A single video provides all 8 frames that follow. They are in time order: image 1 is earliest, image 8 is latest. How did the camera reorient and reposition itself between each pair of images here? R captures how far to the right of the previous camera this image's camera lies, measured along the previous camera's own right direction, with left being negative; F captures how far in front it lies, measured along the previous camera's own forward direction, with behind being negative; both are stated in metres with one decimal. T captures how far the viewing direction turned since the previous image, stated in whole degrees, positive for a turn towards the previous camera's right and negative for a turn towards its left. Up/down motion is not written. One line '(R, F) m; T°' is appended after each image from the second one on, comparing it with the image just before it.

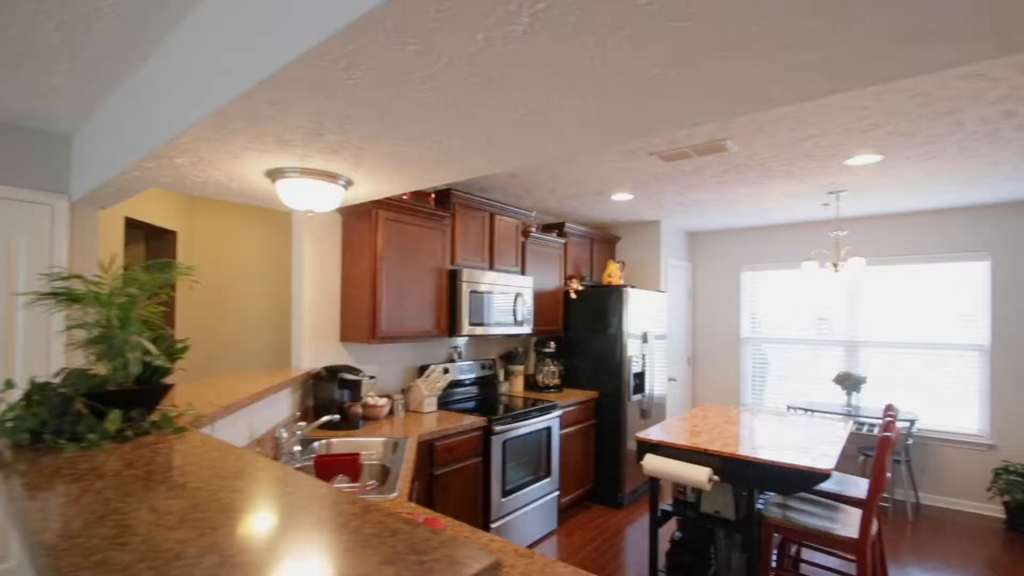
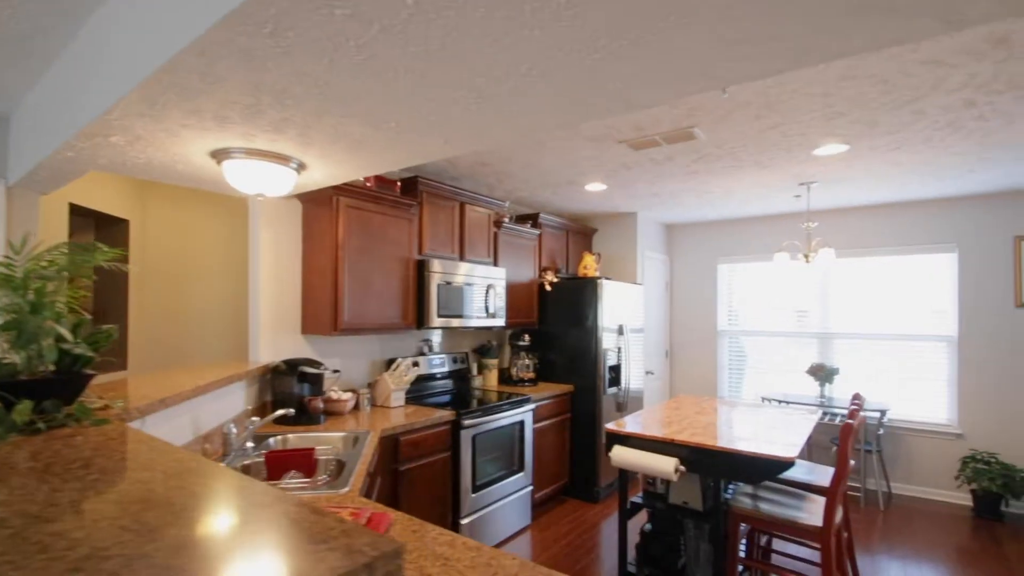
(+0.1, +0.1) m; +2°
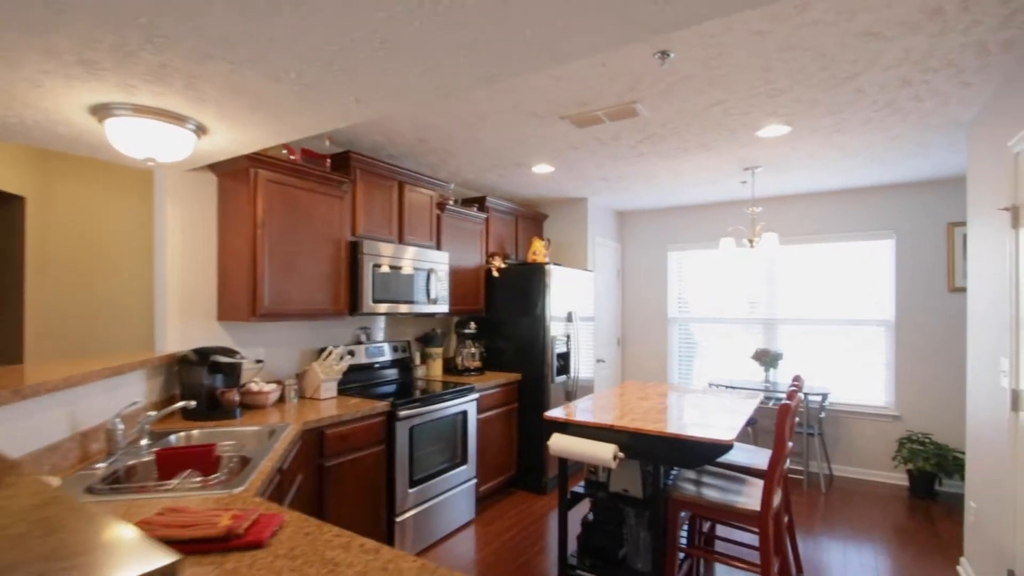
(+0.1, +0.1) m; +4°
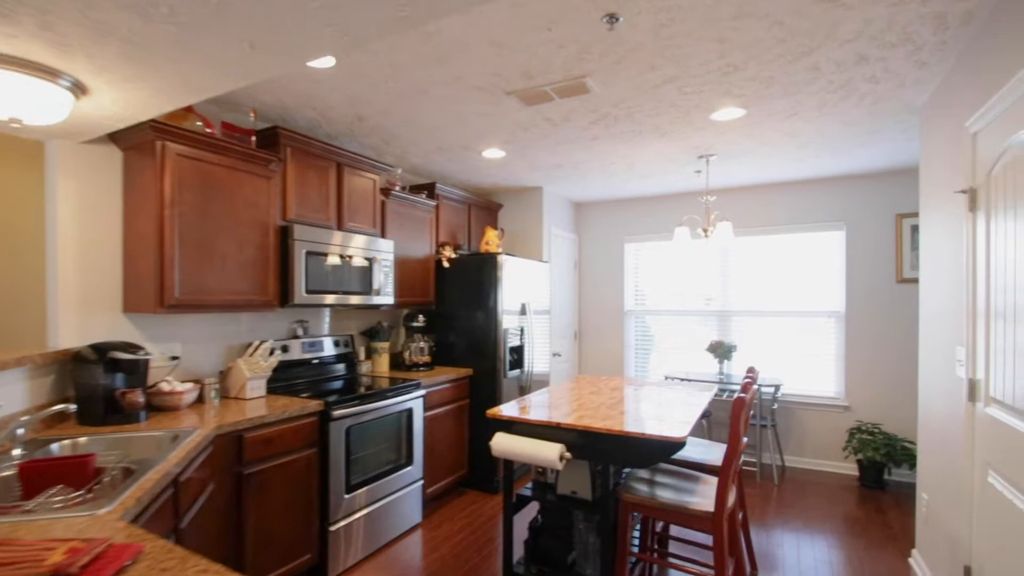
(+0.1, +0.2) m; +4°
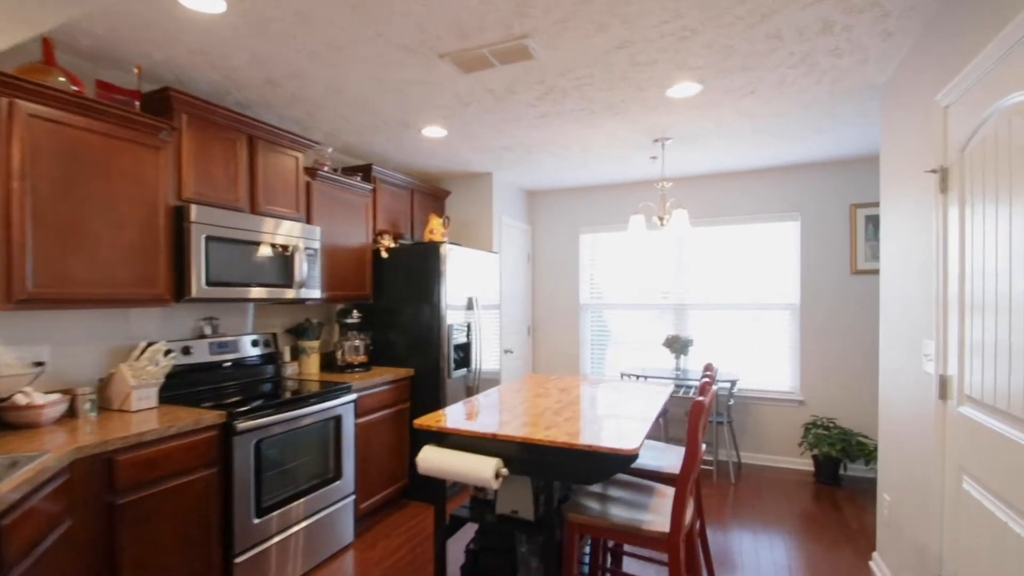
(+0.1, +0.3) m; +4°
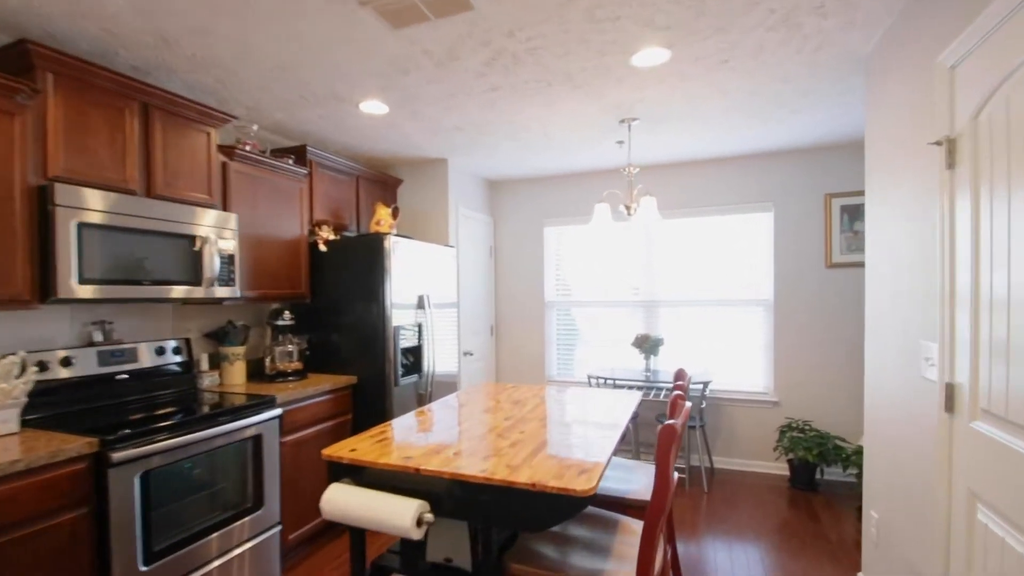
(+0.1, +0.3) m; +3°
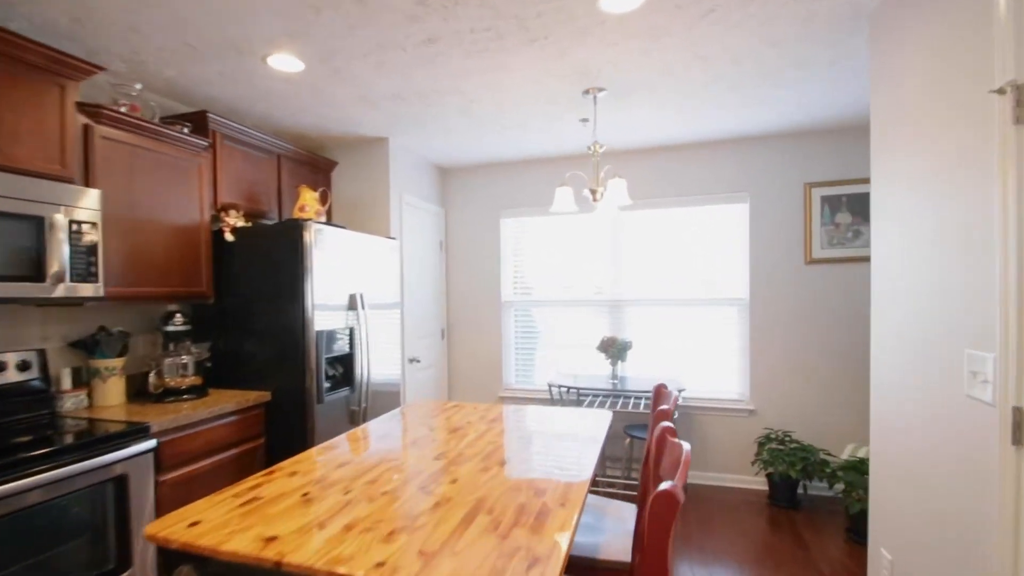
(+0.1, +0.4) m; +4°
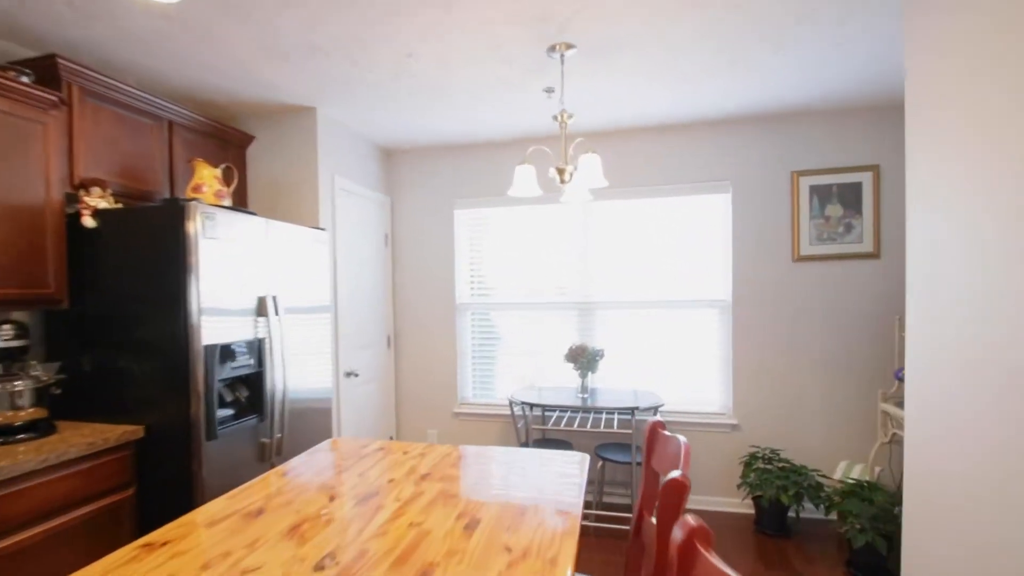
(+0.1, +0.5) m; +4°
